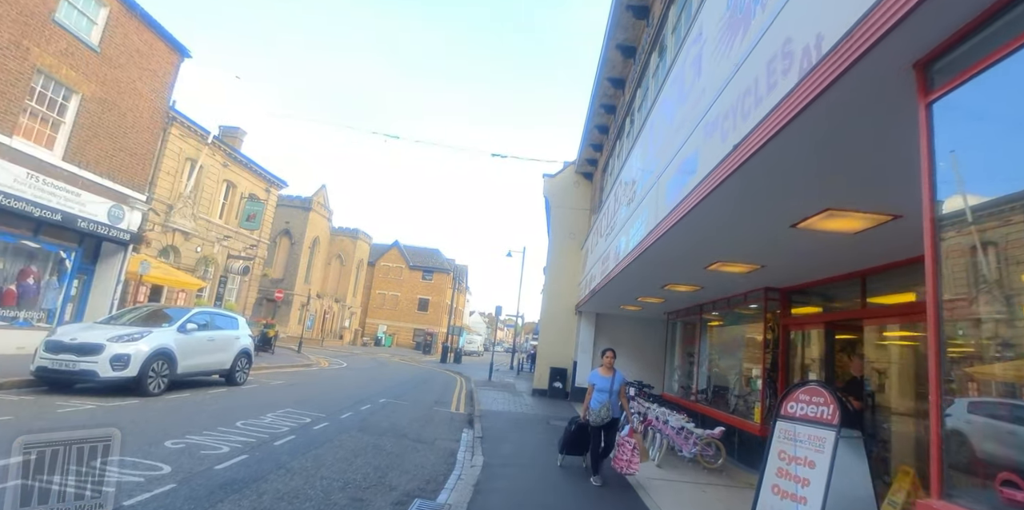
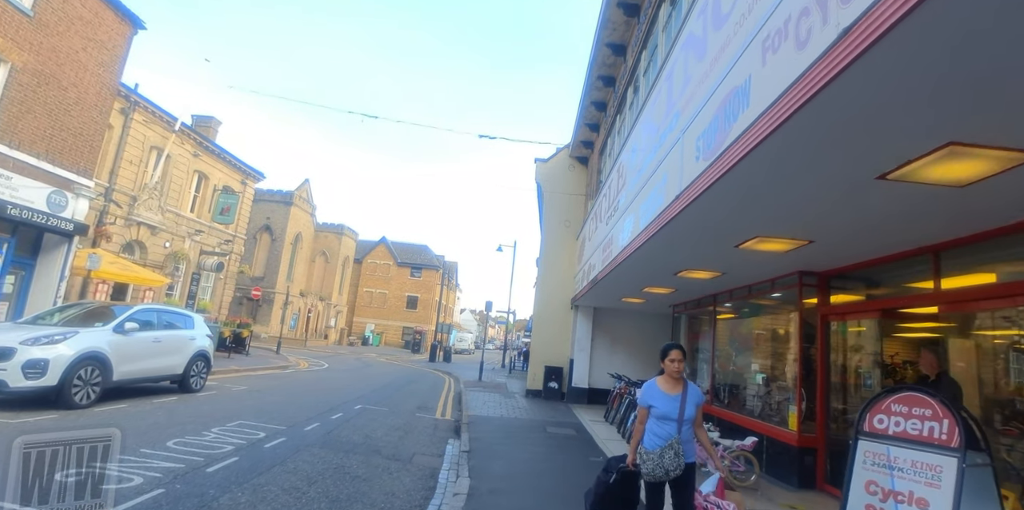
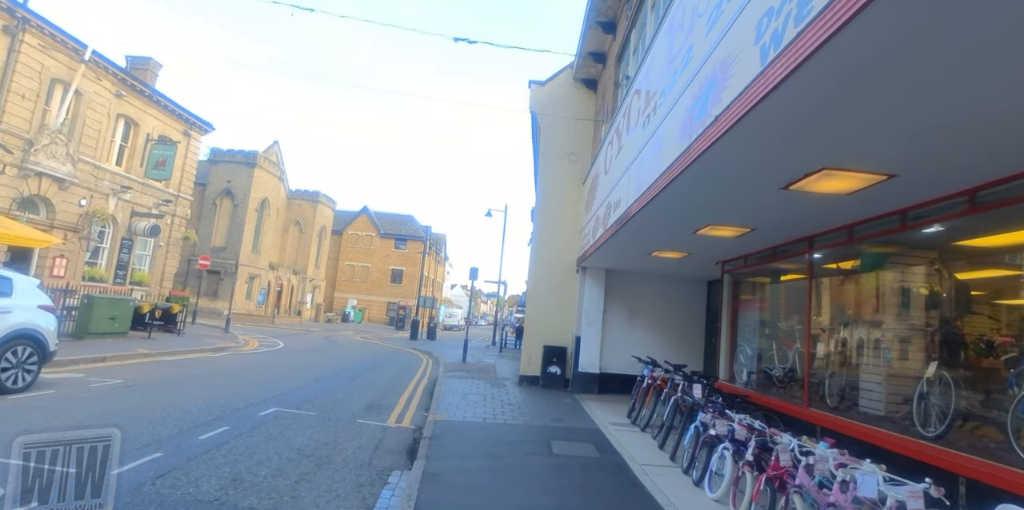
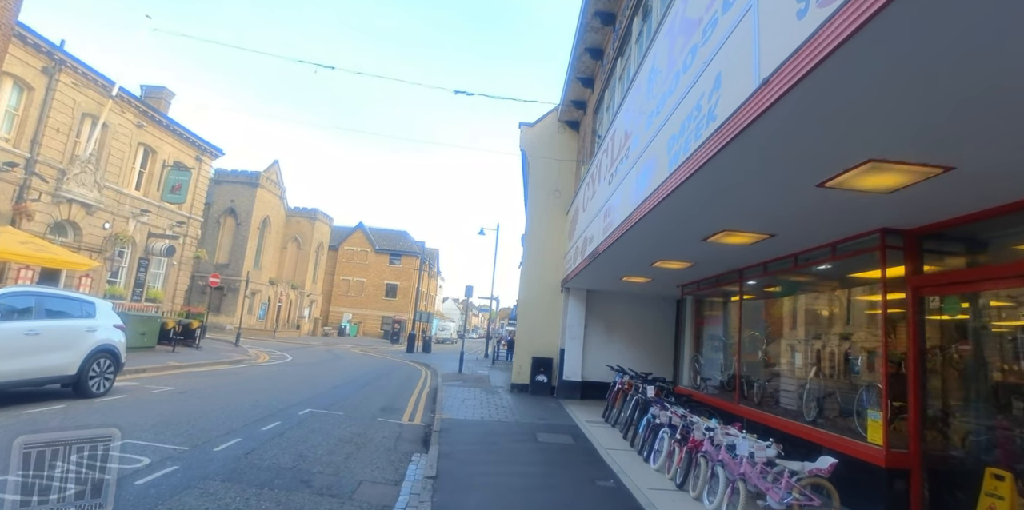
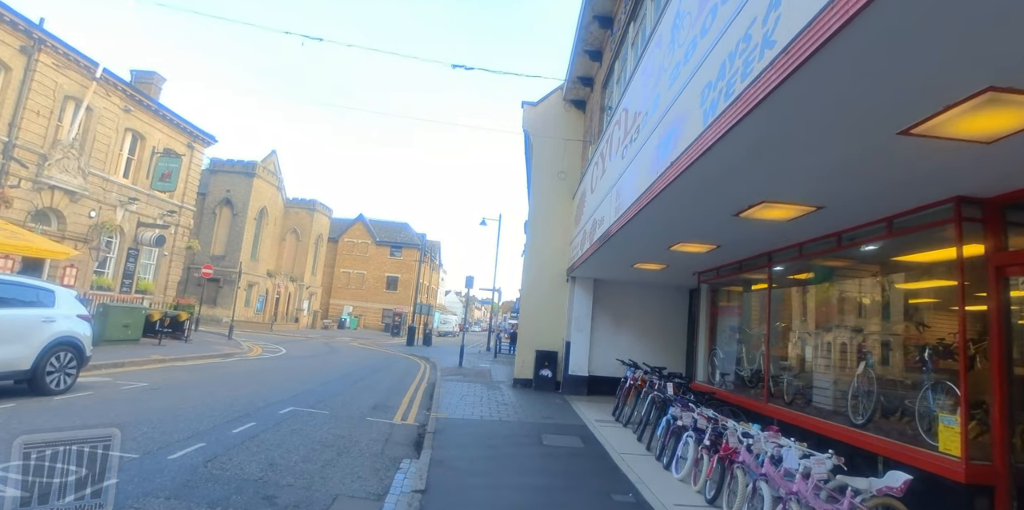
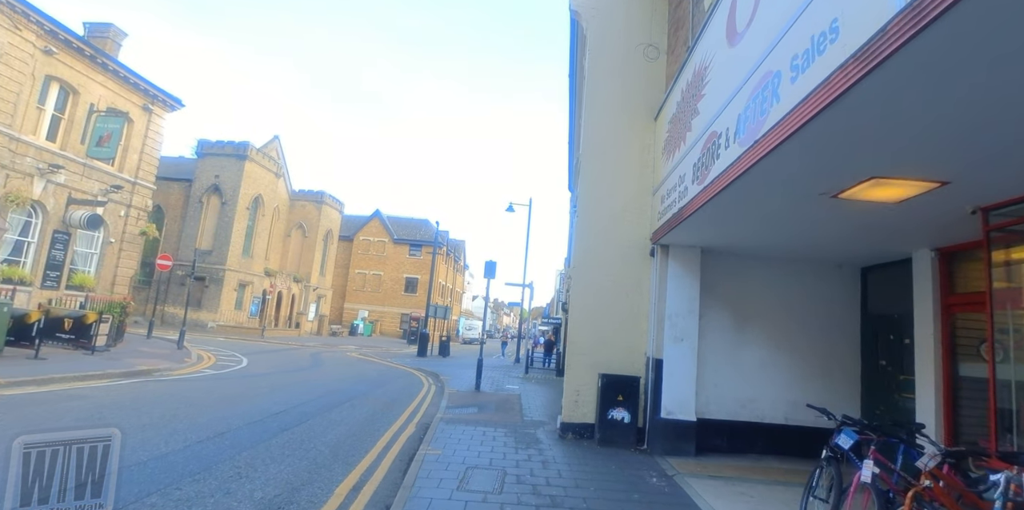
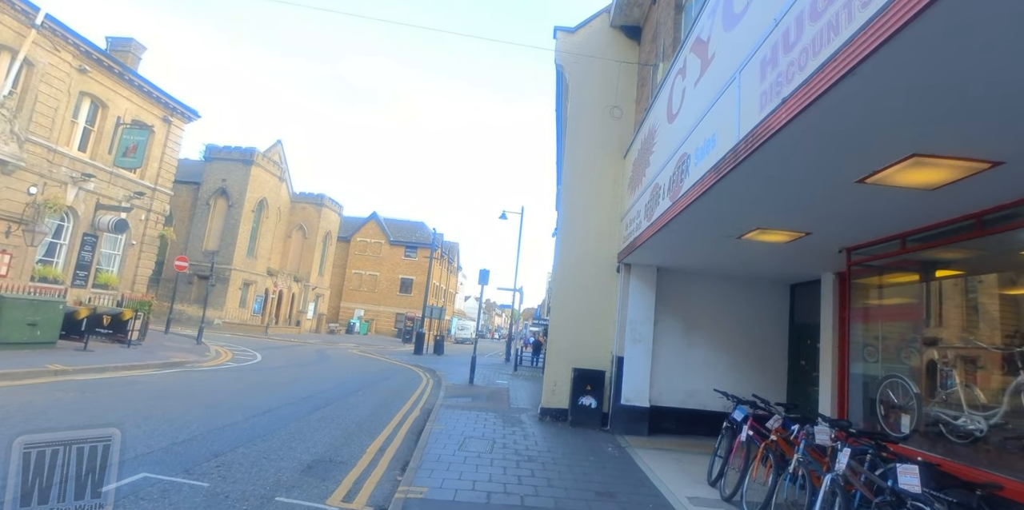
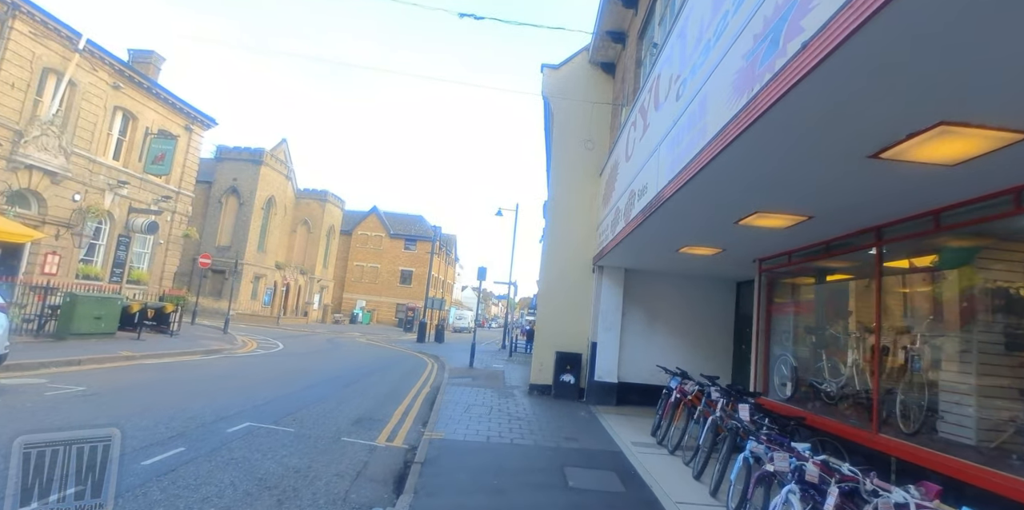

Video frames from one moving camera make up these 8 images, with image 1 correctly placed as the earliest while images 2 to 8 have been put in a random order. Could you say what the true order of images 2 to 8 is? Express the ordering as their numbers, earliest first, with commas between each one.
2, 4, 5, 3, 8, 7, 6
